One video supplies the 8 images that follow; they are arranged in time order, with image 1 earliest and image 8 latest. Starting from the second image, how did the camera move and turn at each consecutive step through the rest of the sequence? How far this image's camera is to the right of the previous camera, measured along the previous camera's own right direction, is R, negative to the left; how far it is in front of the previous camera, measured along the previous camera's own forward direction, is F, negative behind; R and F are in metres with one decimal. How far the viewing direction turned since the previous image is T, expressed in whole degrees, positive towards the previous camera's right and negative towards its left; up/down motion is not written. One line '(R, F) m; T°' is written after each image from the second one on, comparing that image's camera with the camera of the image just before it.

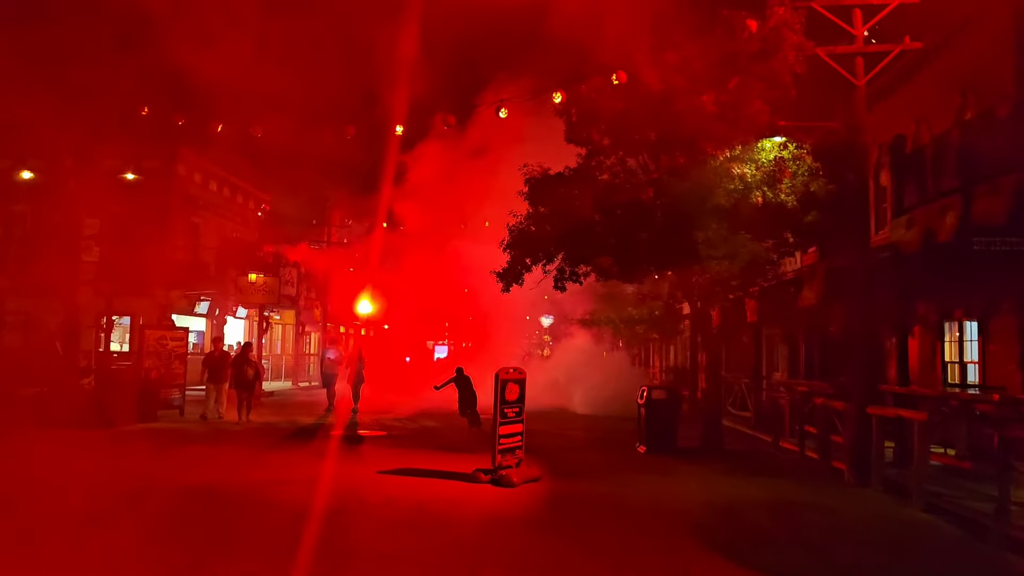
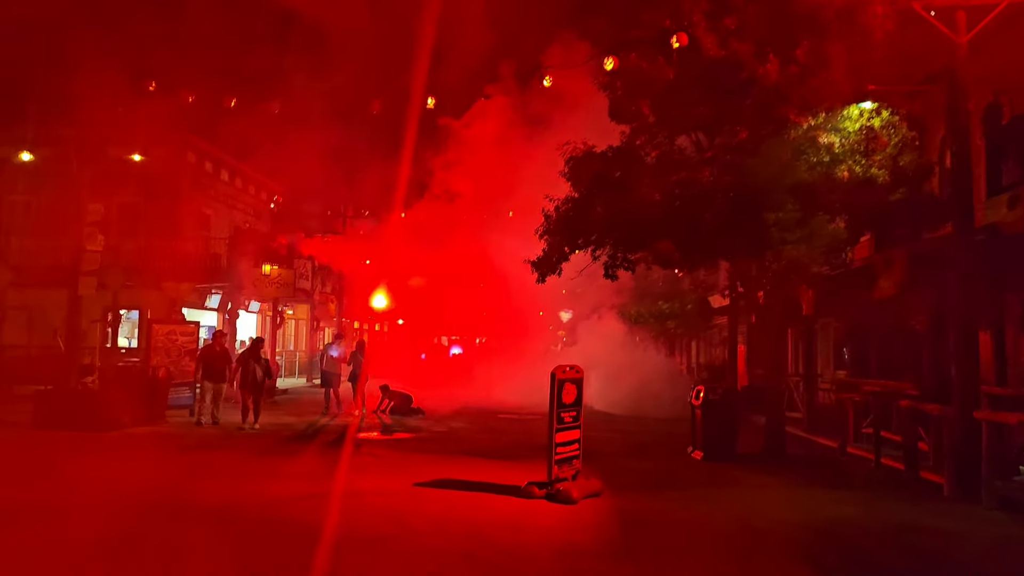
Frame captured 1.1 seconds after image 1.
(-0.5, +1.2) m; -1°
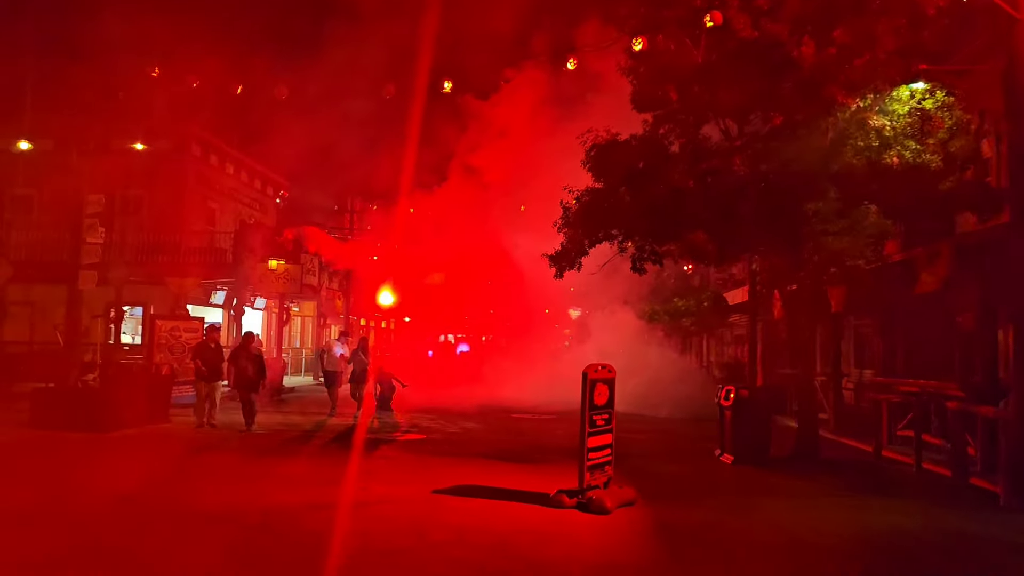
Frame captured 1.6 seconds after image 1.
(-0.2, +0.6) m; 0°
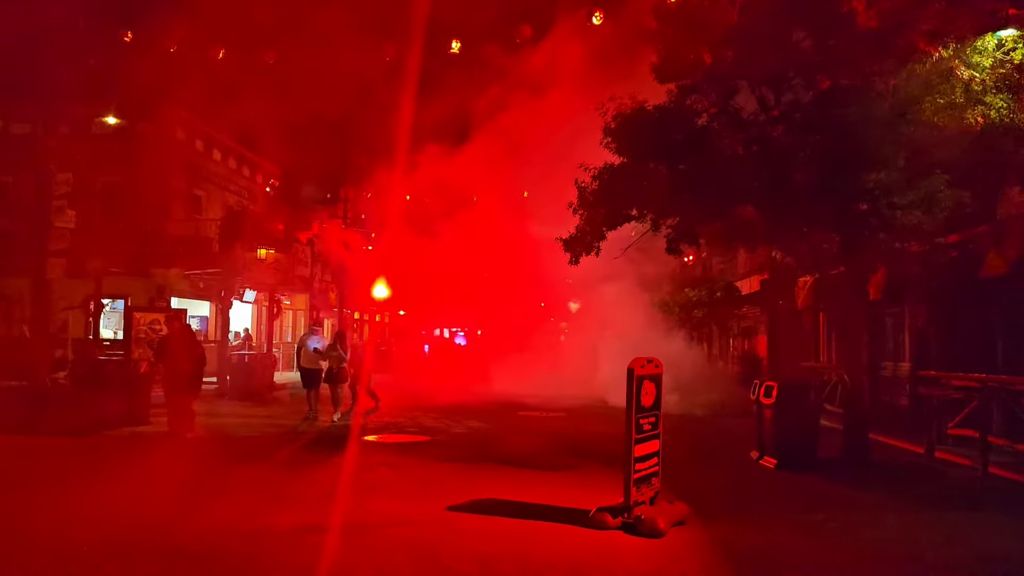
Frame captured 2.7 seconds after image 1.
(-0.3, +1.2) m; +1°
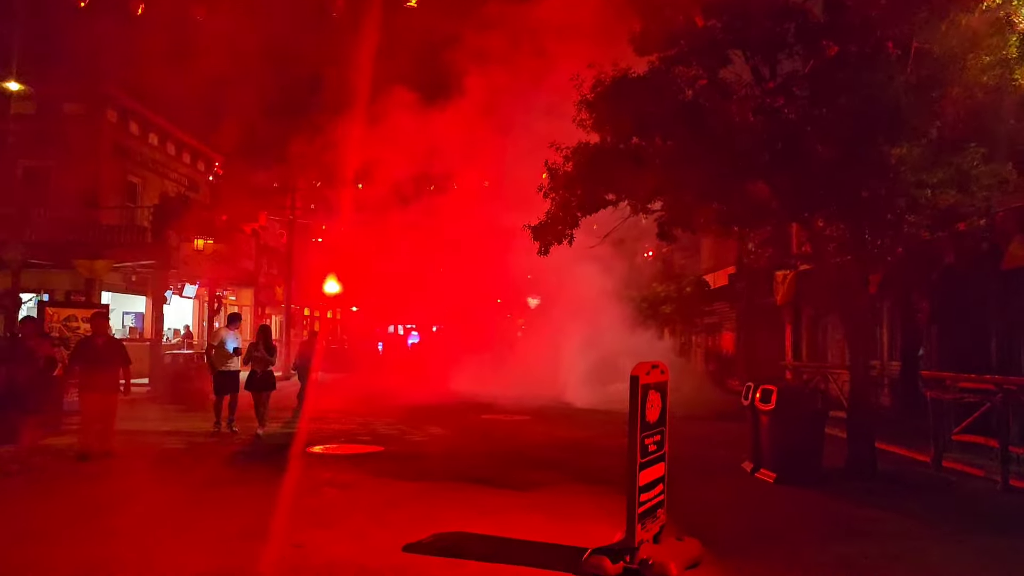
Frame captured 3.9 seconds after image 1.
(-0.1, +1.3) m; +3°
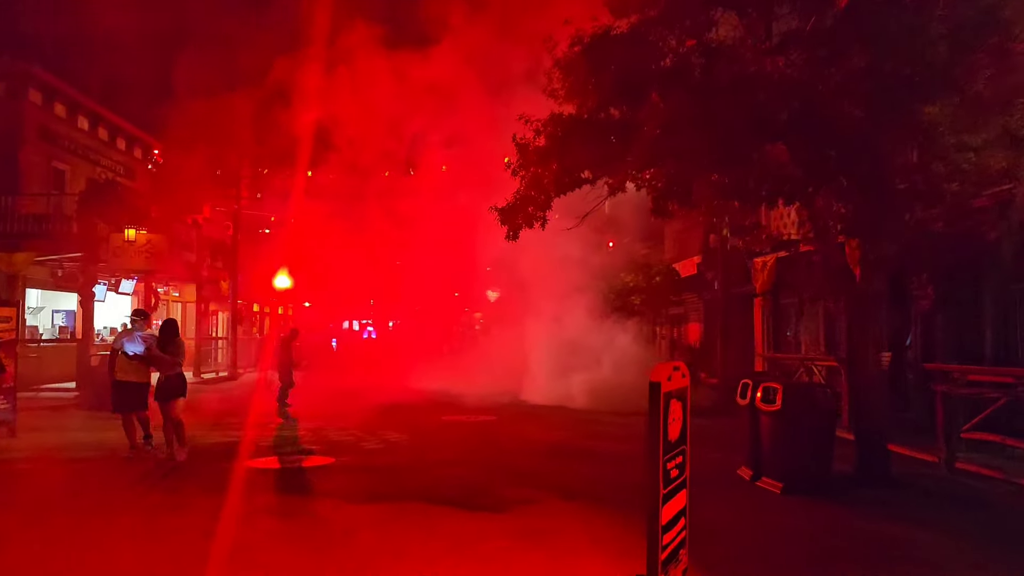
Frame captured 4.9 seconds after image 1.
(-0.1, +1.2) m; +3°
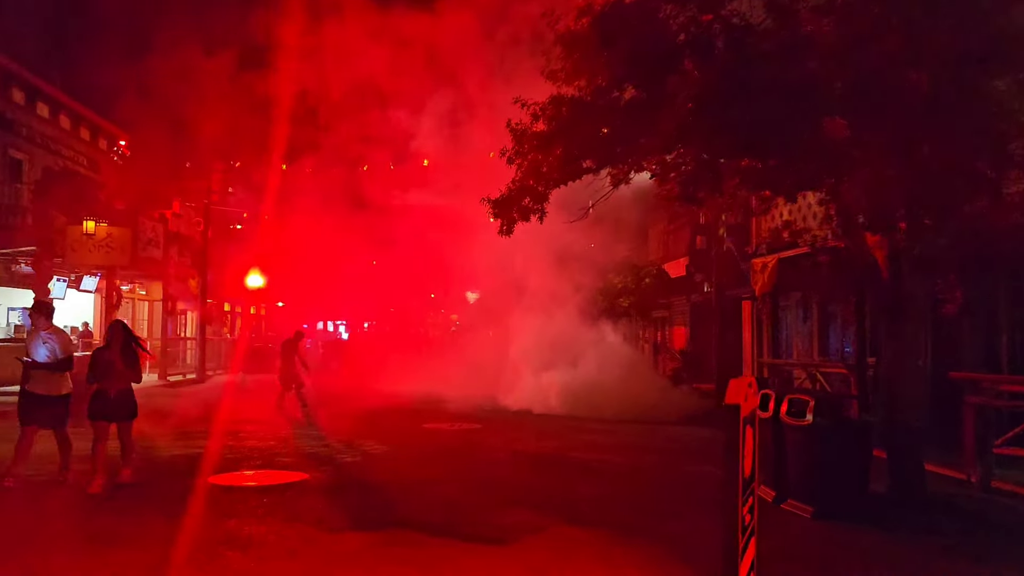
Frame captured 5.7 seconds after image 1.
(-0.2, +0.9) m; +2°
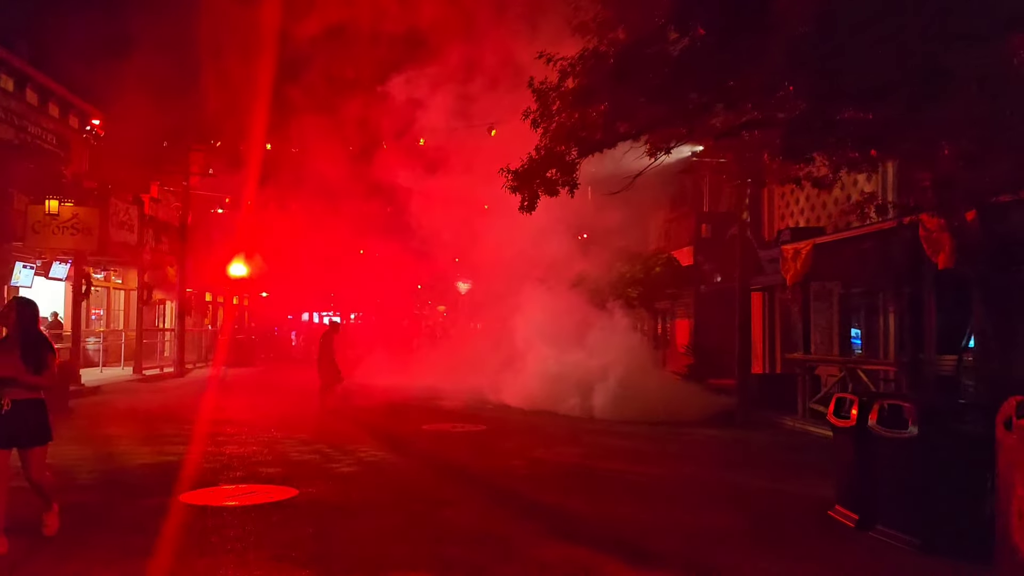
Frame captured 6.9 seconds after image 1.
(-0.4, +1.3) m; +1°
